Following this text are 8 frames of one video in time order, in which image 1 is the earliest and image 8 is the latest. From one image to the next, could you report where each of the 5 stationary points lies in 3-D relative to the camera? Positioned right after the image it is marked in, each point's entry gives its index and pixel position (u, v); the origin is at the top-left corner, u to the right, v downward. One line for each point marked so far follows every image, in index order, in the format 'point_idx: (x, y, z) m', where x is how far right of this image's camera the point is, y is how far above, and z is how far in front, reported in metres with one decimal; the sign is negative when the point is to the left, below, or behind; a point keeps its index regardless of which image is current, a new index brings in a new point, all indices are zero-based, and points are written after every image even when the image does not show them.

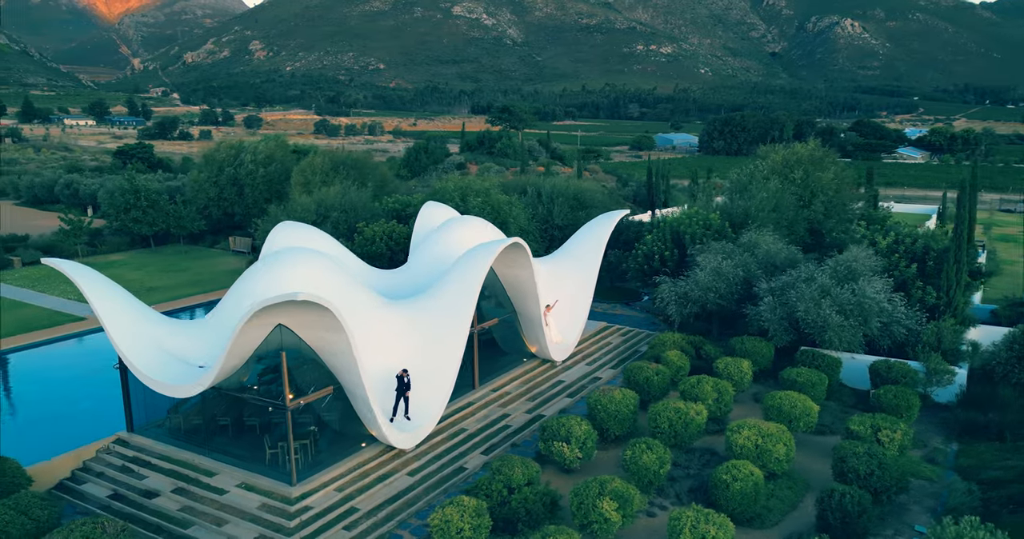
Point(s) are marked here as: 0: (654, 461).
0: (+2.8, -3.7, +13.9) m
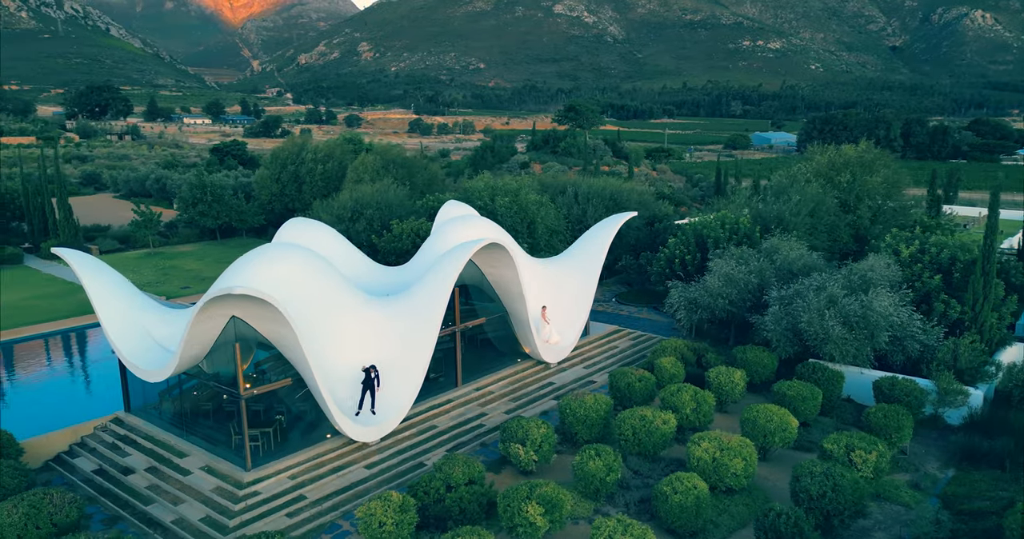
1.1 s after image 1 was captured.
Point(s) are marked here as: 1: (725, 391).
0: (+1.8, -3.7, +13.7) m
1: (+5.3, -3.0, +18.0) m
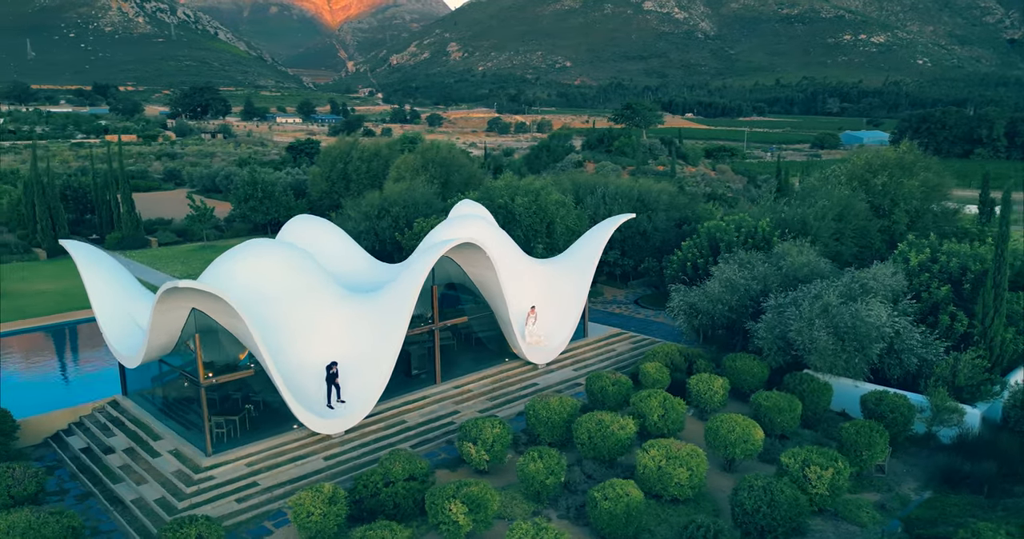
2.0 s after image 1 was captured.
0: (+0.6, -3.8, +13.6) m
1: (+4.6, -3.1, +17.5) m
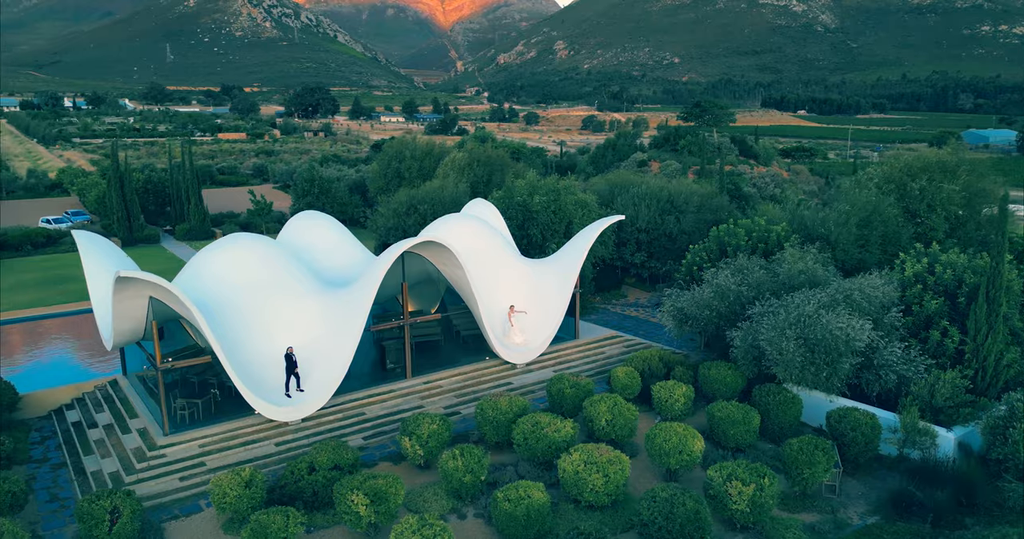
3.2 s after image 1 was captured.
0: (-0.9, -3.8, +13.7) m
1: (+3.6, -3.2, +17.1) m
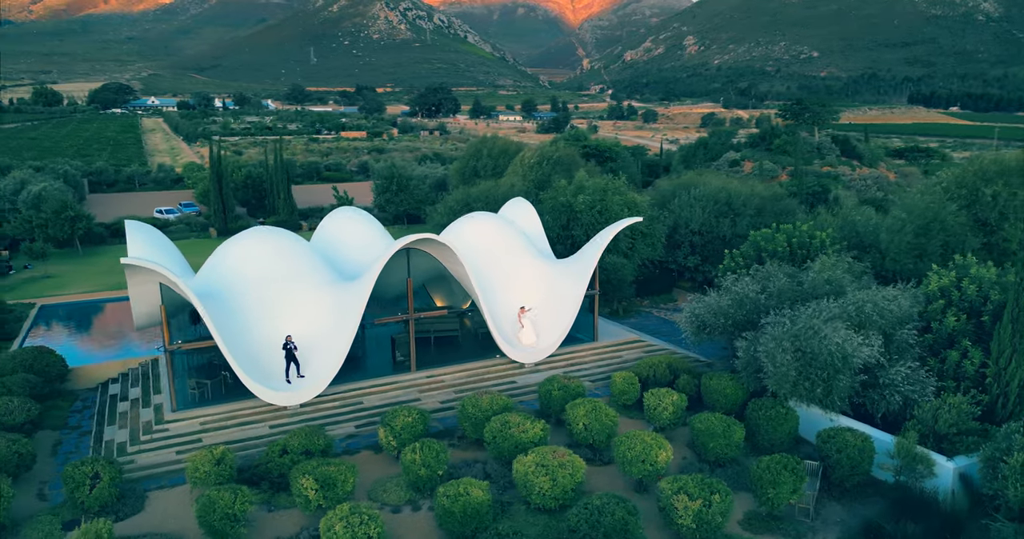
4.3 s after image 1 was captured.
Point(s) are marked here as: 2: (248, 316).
0: (-1.8, -3.7, +14.0) m
1: (+3.2, -3.3, +16.6) m
2: (-6.5, -1.1, +18.1) m
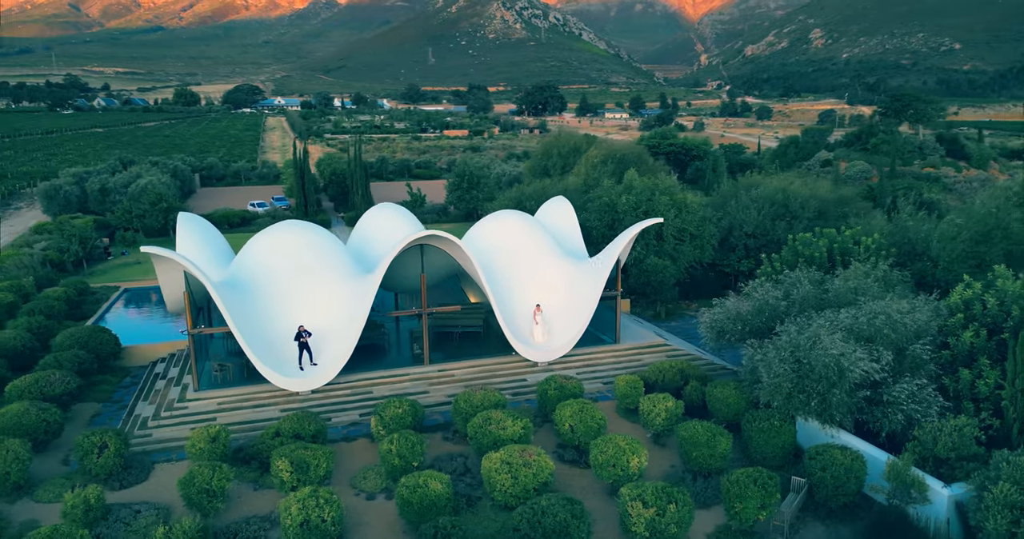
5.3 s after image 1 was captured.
0: (-2.3, -3.6, +14.4) m
1: (+3.0, -3.3, +16.3) m
2: (-6.4, -0.9, +19.1) m
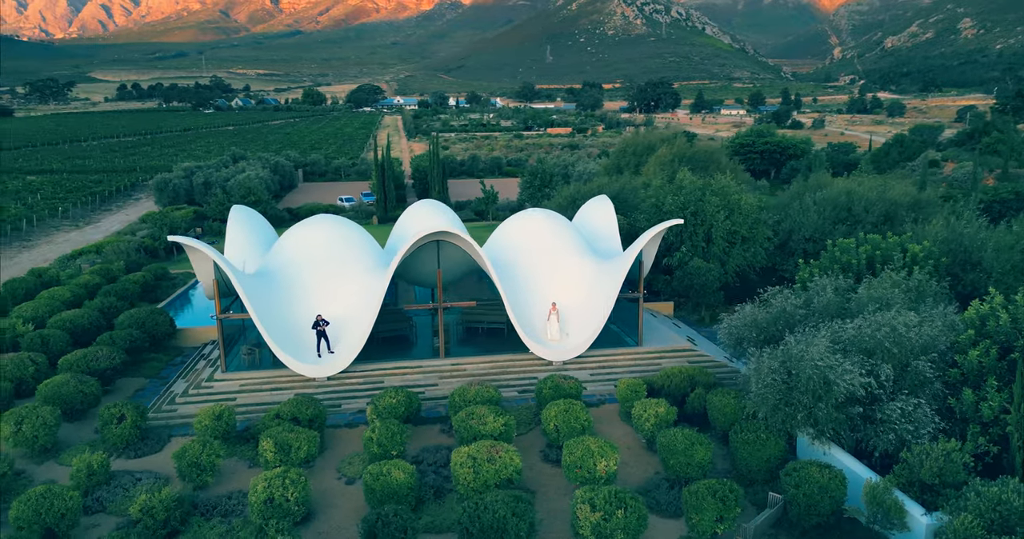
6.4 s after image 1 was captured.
0: (-2.8, -3.5, +14.9) m
1: (+2.8, -3.4, +16.0) m
2: (-6.0, -0.7, +20.1) m
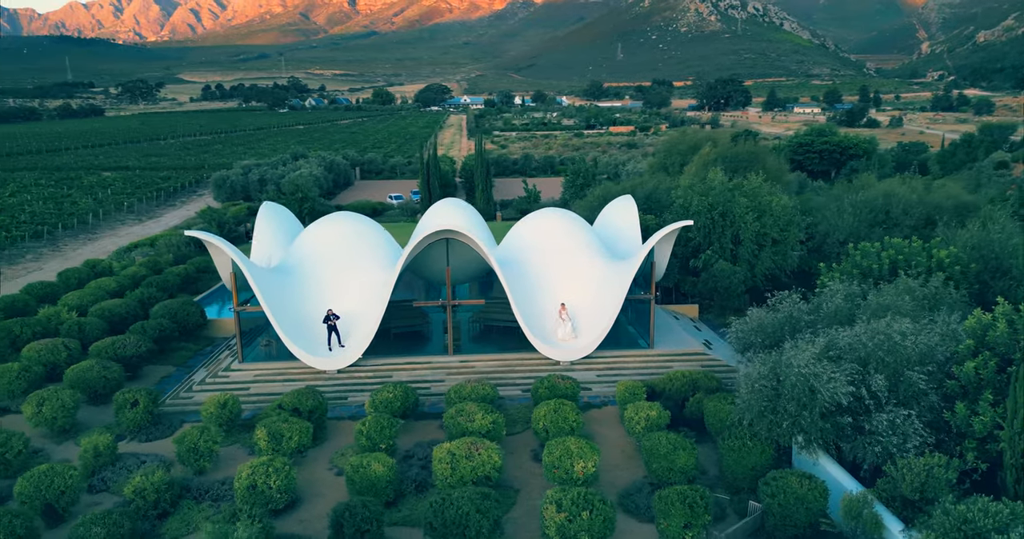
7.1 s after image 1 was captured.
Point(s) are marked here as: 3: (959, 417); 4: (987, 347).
0: (-3.1, -3.4, +15.3) m
1: (+2.6, -3.4, +15.8) m
2: (-5.8, -0.5, +20.7) m
3: (+7.6, -2.5, +12.3) m
4: (+8.5, -1.3, +12.9) m
